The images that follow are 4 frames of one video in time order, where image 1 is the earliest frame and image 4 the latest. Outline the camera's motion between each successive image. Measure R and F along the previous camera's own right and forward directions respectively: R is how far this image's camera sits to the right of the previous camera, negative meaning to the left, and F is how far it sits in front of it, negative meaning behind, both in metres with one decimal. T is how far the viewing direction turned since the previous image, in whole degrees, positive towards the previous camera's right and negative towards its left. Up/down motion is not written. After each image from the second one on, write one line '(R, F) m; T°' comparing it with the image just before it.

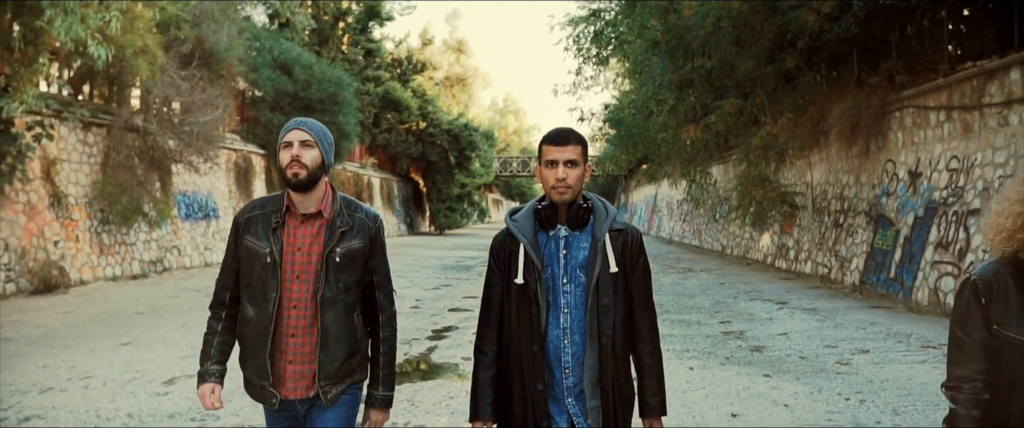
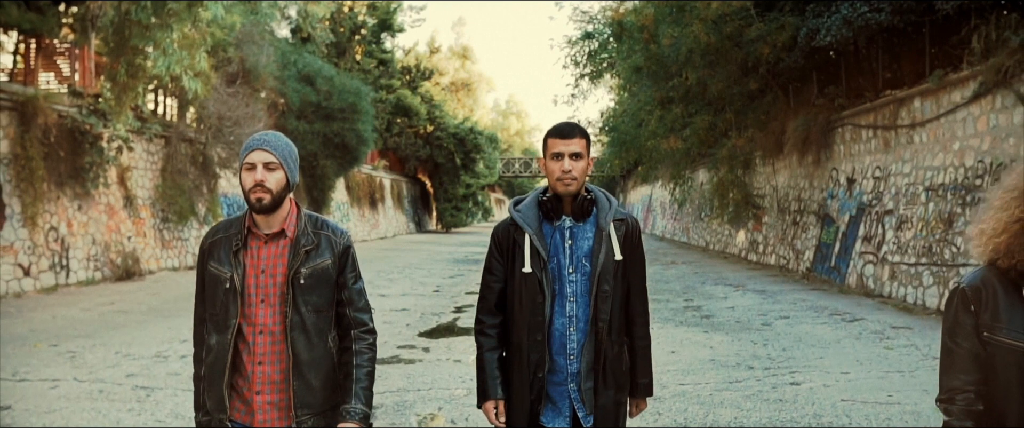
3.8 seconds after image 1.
(-0.1, -2.4) m; 0°
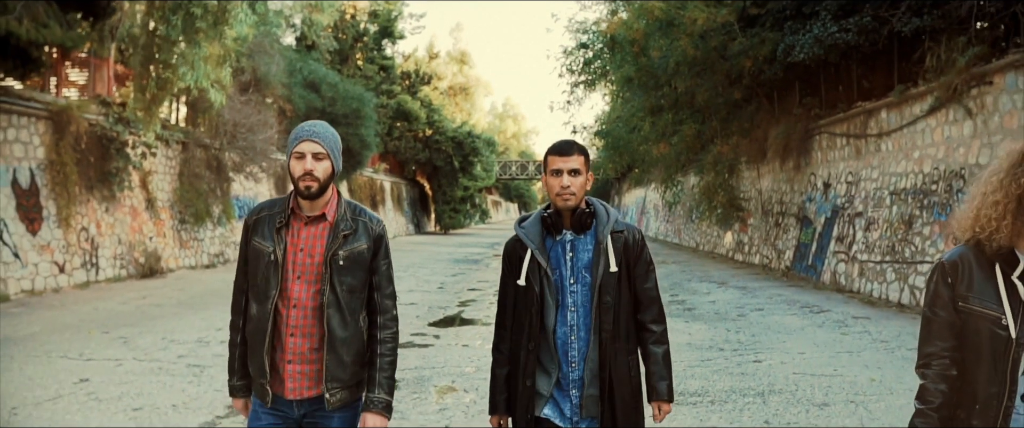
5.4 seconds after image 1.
(-0.1, -1.0) m; 0°
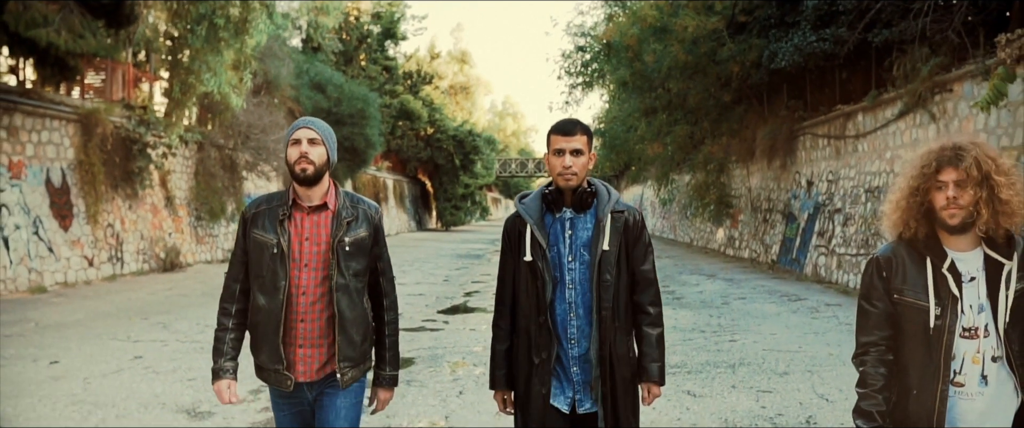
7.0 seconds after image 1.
(0.0, -0.9) m; 0°
